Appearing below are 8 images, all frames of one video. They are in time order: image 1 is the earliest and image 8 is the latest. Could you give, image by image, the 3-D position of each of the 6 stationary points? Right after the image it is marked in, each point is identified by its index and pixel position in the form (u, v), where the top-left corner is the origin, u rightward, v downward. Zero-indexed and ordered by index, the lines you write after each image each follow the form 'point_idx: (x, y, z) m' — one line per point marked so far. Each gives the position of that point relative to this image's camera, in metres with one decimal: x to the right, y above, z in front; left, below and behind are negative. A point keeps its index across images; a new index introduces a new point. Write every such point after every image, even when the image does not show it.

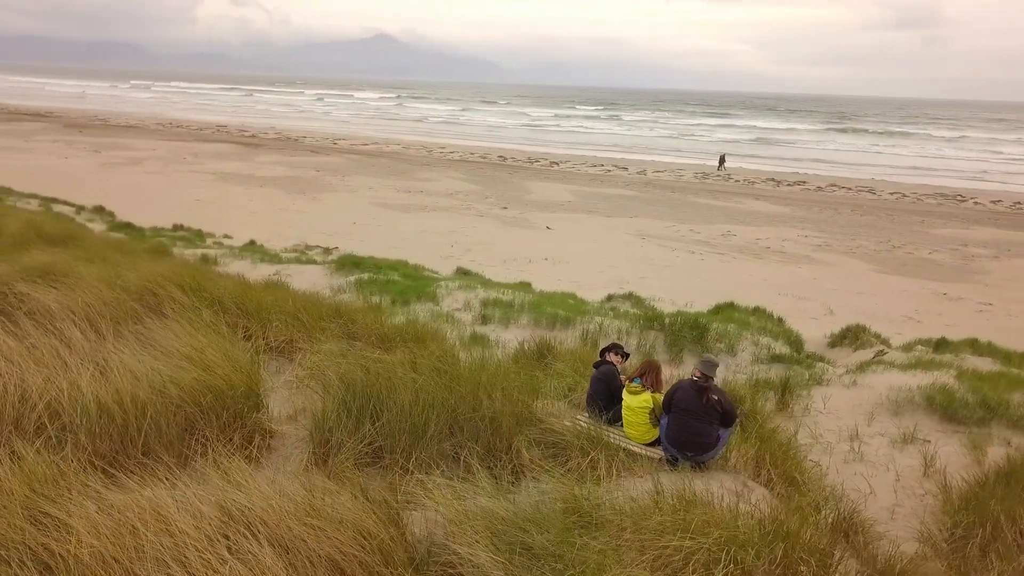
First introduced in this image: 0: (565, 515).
0: (+0.2, -0.8, +2.9) m
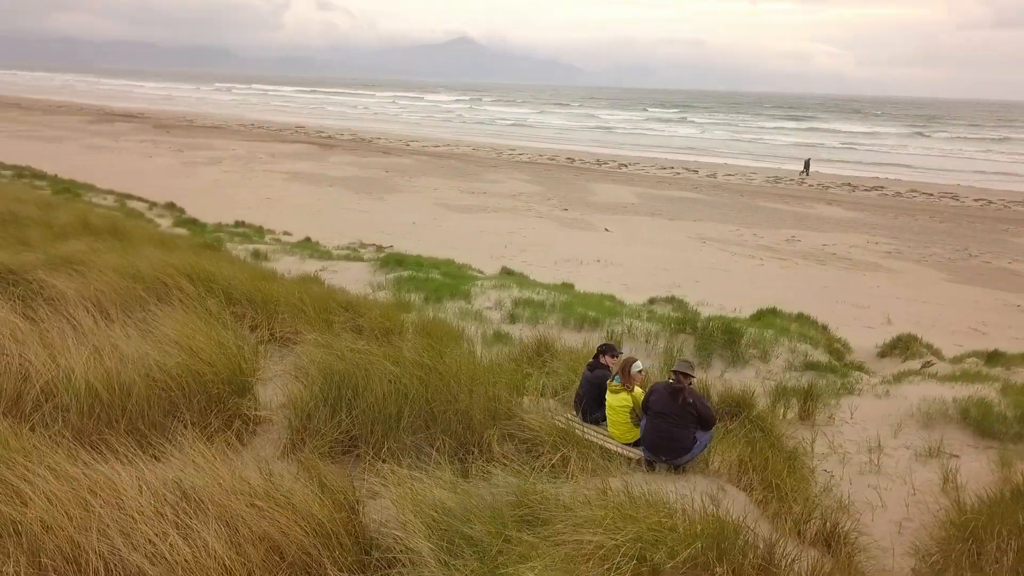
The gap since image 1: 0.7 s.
0: (0.0, -0.8, +2.9) m
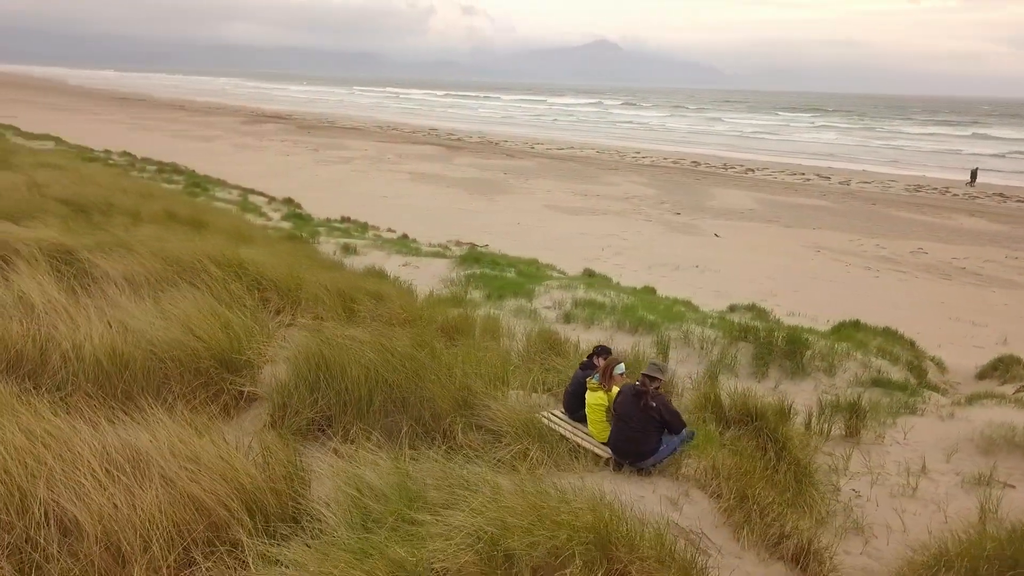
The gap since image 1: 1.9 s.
0: (-0.3, -0.7, +3.0) m
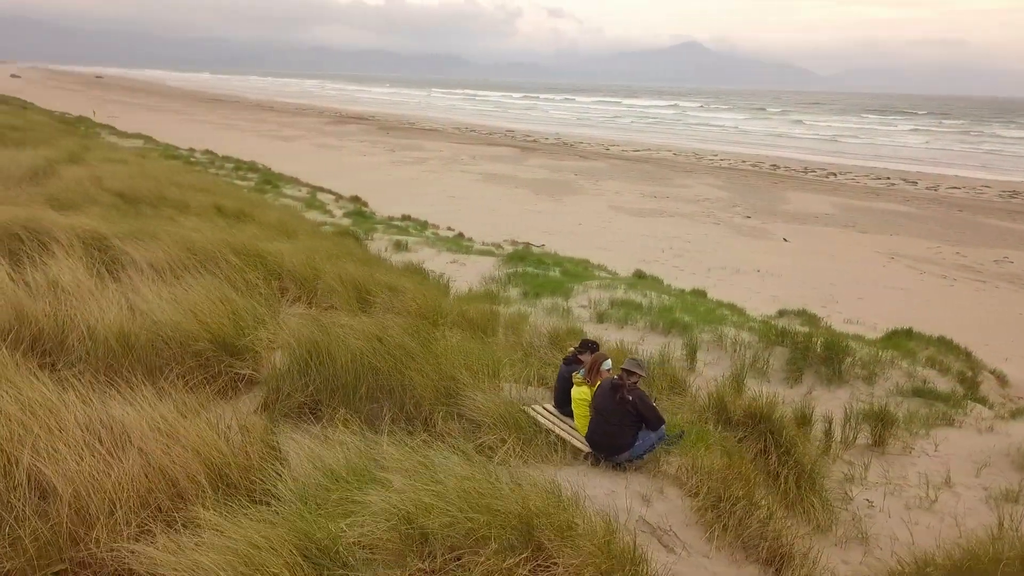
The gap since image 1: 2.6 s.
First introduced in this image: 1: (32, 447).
0: (-0.5, -0.7, +3.1) m
1: (-1.8, -0.6, +3.0) m
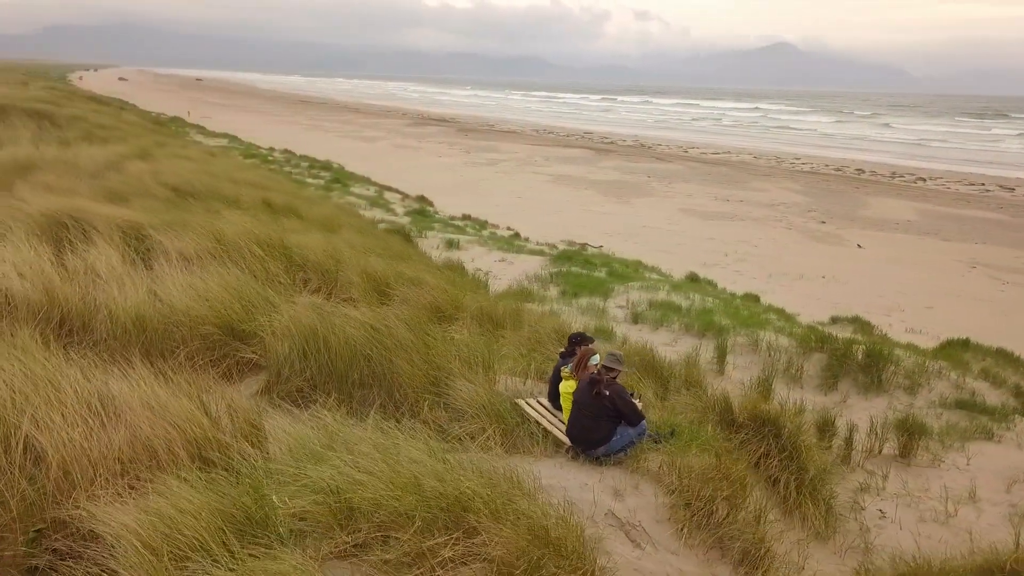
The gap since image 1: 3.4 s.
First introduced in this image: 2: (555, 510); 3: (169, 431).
0: (-0.6, -0.6, +3.2) m
1: (-1.9, -0.5, +3.3) m
2: (+0.2, -0.9, +3.1) m
3: (-1.4, -0.6, +3.3) m
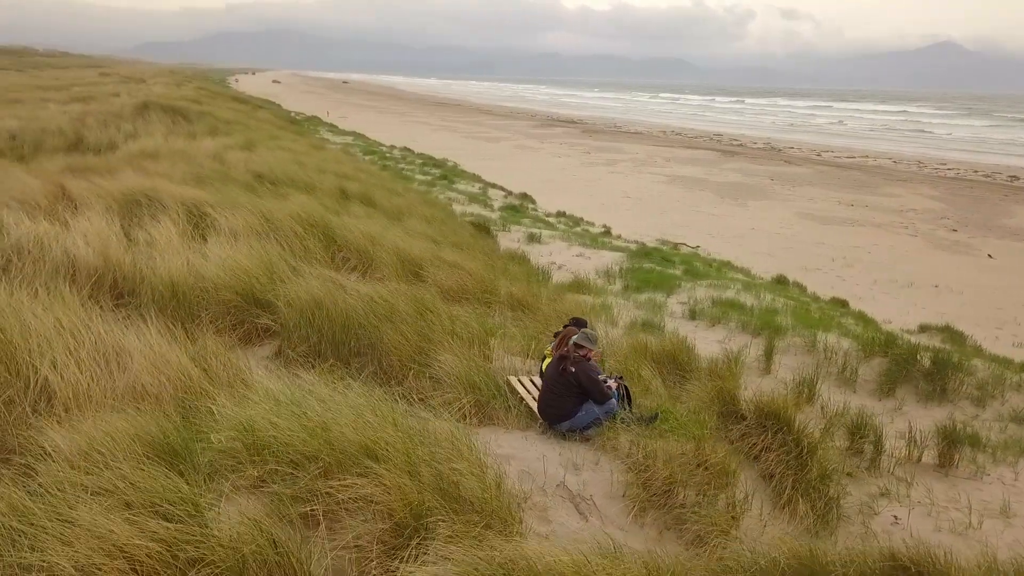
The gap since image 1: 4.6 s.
0: (-0.8, -0.5, +3.4) m
1: (-2.1, -0.3, +3.7) m
2: (-0.1, -0.8, +3.3) m
3: (-1.6, -0.4, +3.7) m
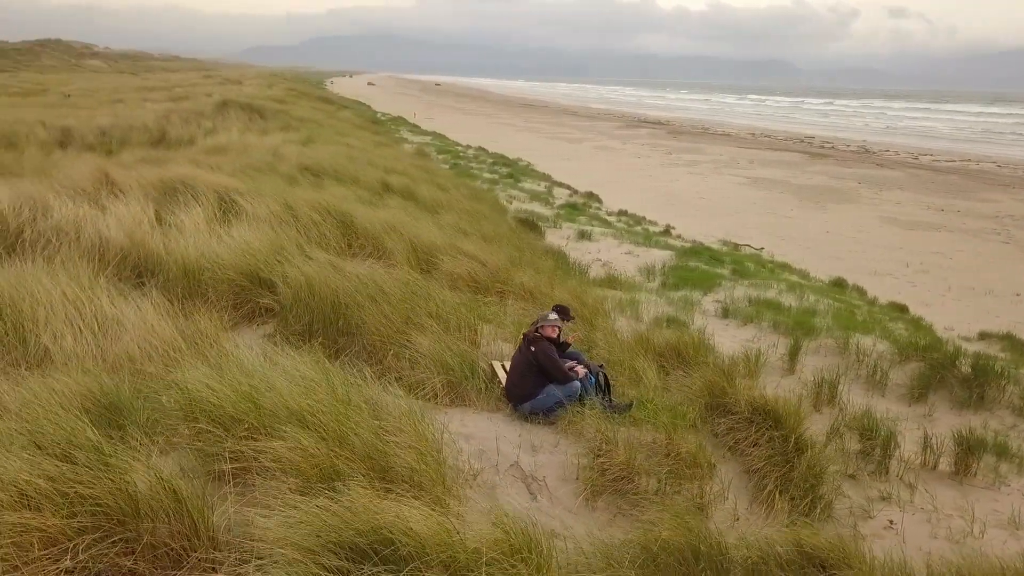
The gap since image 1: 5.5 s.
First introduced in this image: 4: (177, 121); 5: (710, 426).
0: (-1.0, -0.4, +3.6) m
1: (-2.3, -0.2, +4.0) m
2: (-0.3, -0.7, +3.3) m
3: (-1.7, -0.3, +3.9) m
4: (-7.3, +3.7, +17.7) m
5: (+1.1, -0.8, +4.7) m
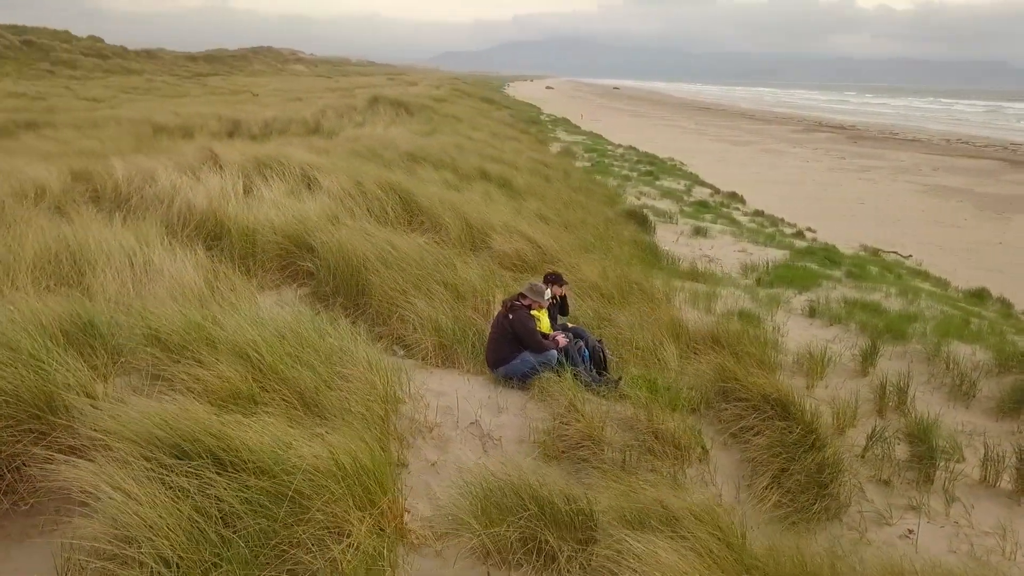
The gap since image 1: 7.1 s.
0: (-1.2, -0.2, +3.9) m
1: (-2.3, +0.1, +4.6) m
2: (-0.5, -0.5, +3.5) m
3: (-1.8, 0.0, +4.4) m
4: (-4.2, +4.1, +19.0) m
5: (+1.1, -0.7, +4.5) m
